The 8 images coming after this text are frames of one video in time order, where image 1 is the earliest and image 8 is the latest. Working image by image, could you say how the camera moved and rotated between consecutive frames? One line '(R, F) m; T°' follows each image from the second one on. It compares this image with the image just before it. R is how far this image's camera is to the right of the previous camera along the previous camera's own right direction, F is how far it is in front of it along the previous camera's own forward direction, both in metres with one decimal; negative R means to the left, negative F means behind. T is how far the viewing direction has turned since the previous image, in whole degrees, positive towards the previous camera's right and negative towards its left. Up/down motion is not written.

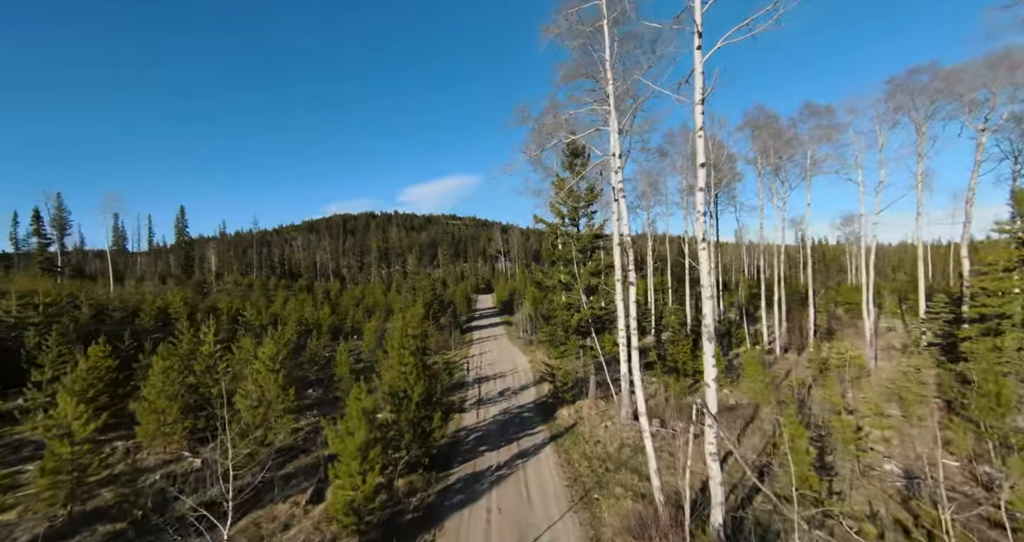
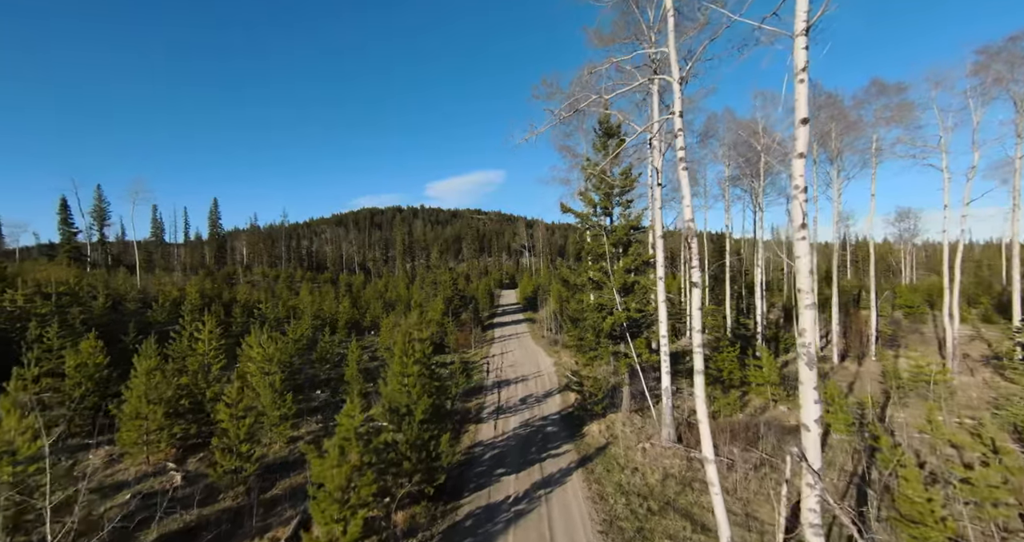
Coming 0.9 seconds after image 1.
(0.0, +2.4) m; -3°
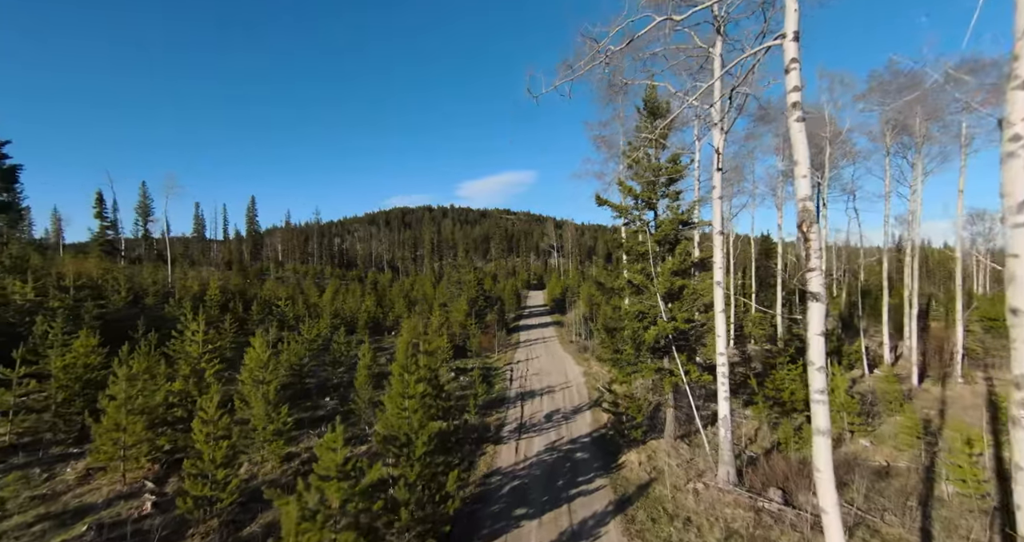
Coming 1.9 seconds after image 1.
(+0.1, +2.5) m; -4°
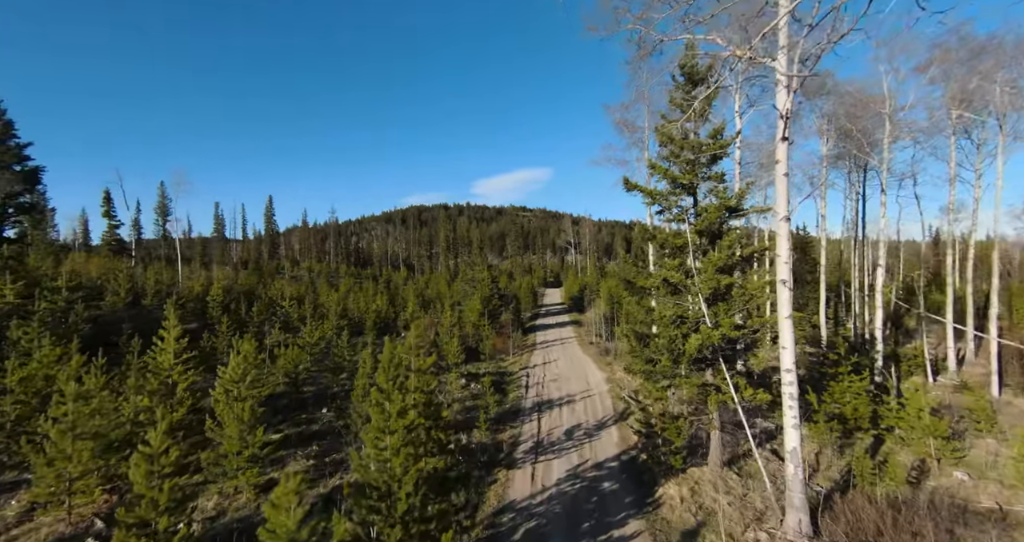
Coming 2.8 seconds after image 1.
(+0.1, +2.5) m; -2°
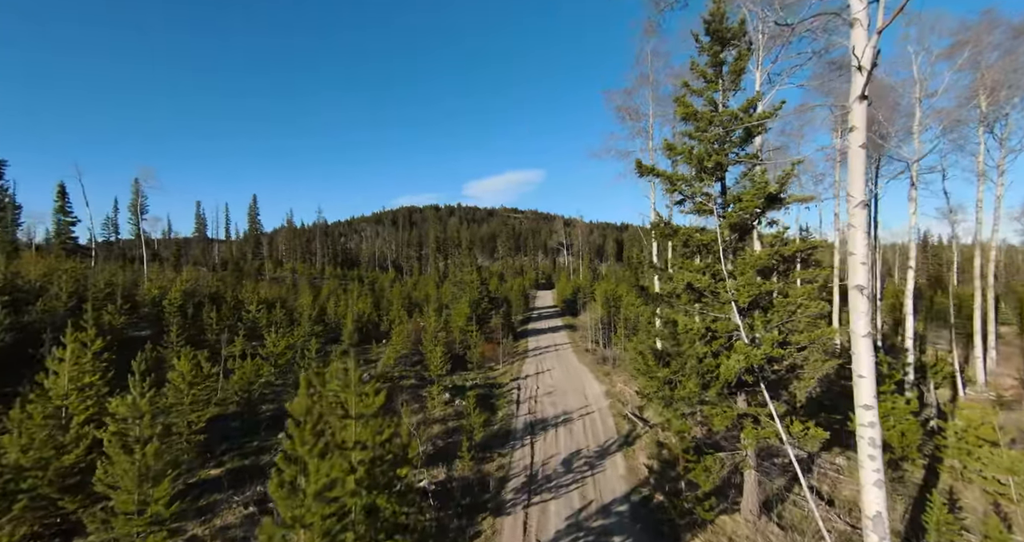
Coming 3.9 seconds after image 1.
(+0.1, +2.8) m; +1°
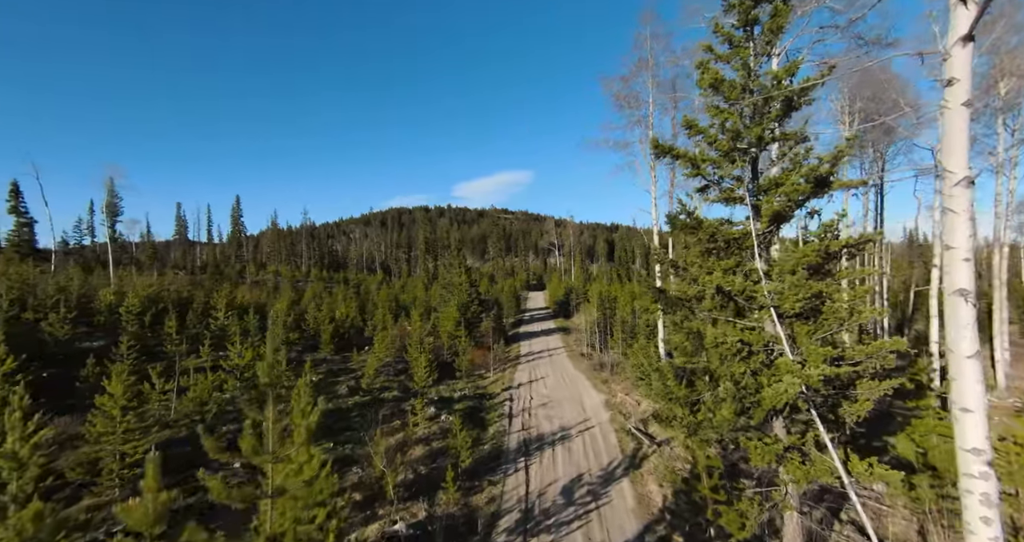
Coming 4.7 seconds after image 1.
(0.0, +2.1) m; +1°
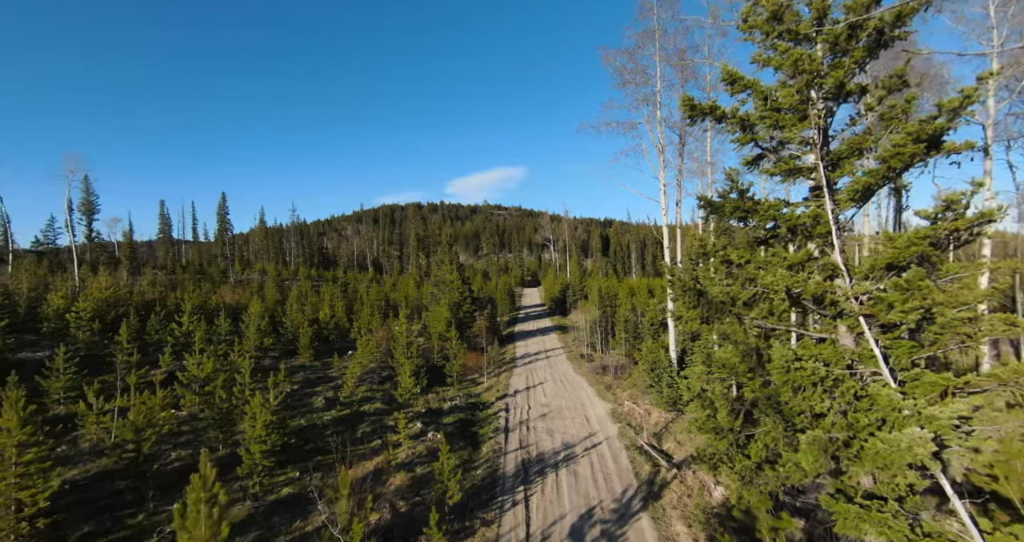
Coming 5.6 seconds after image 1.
(0.0, +2.5) m; +1°
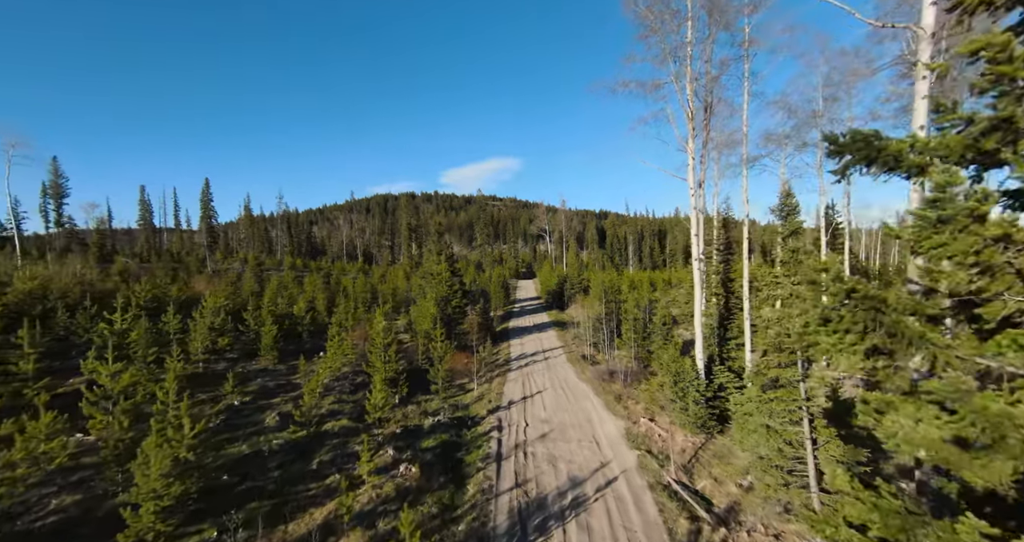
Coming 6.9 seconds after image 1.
(0.0, +3.9) m; +1°
